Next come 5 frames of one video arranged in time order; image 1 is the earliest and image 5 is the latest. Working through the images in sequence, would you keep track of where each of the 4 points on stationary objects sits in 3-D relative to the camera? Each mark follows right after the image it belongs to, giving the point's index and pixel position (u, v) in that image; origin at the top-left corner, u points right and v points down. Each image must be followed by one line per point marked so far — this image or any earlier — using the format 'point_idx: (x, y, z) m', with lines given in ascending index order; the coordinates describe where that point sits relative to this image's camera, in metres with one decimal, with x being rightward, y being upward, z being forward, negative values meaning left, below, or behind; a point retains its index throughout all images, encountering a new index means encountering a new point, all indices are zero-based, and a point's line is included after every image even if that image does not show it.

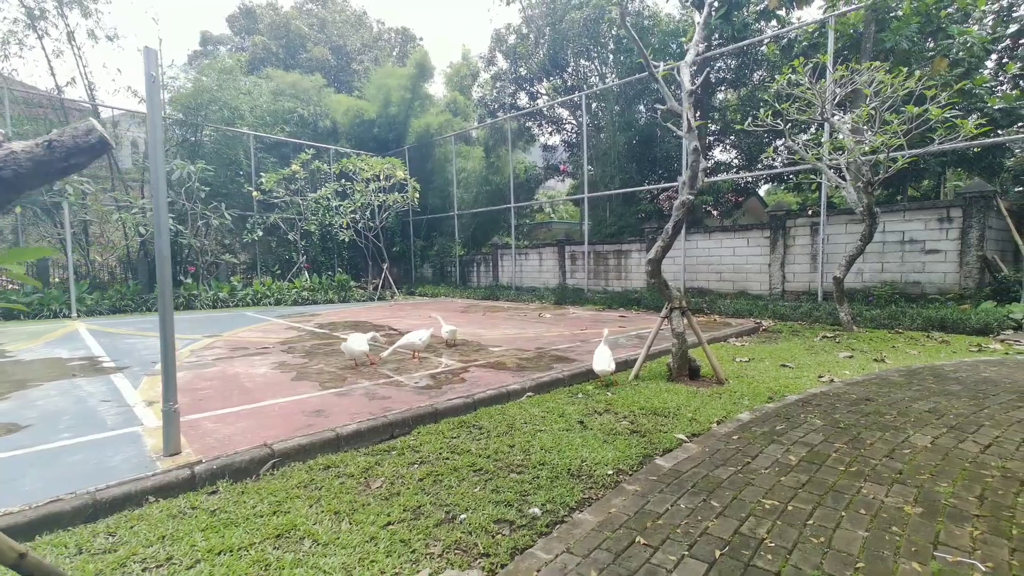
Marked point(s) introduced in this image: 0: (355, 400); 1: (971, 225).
0: (-1.1, -0.8, +3.2) m
1: (+6.9, +0.9, +6.7) m
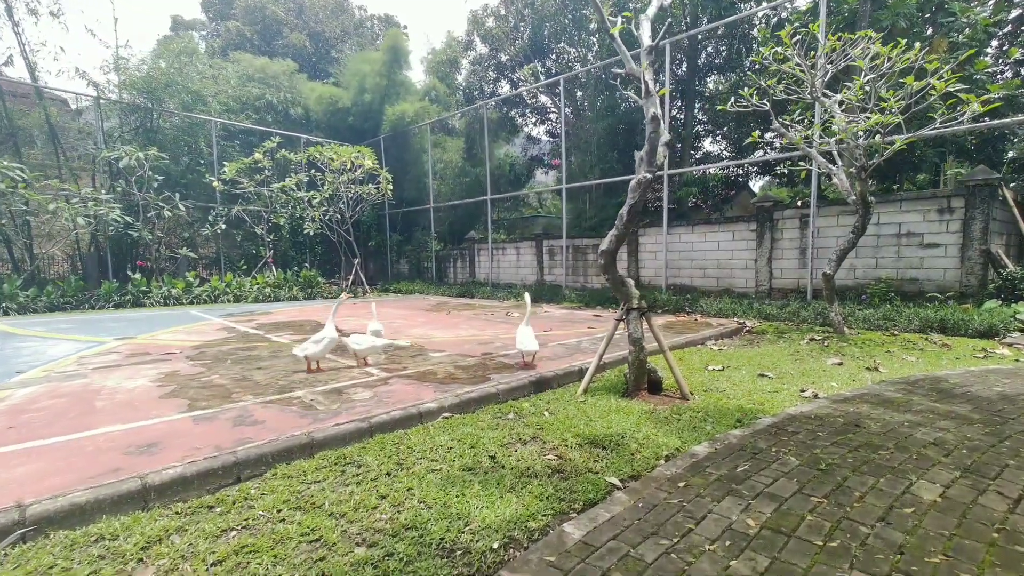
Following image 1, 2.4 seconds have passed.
0: (-1.7, -0.8, +2.5) m
1: (+6.3, +1.0, +6.1) m
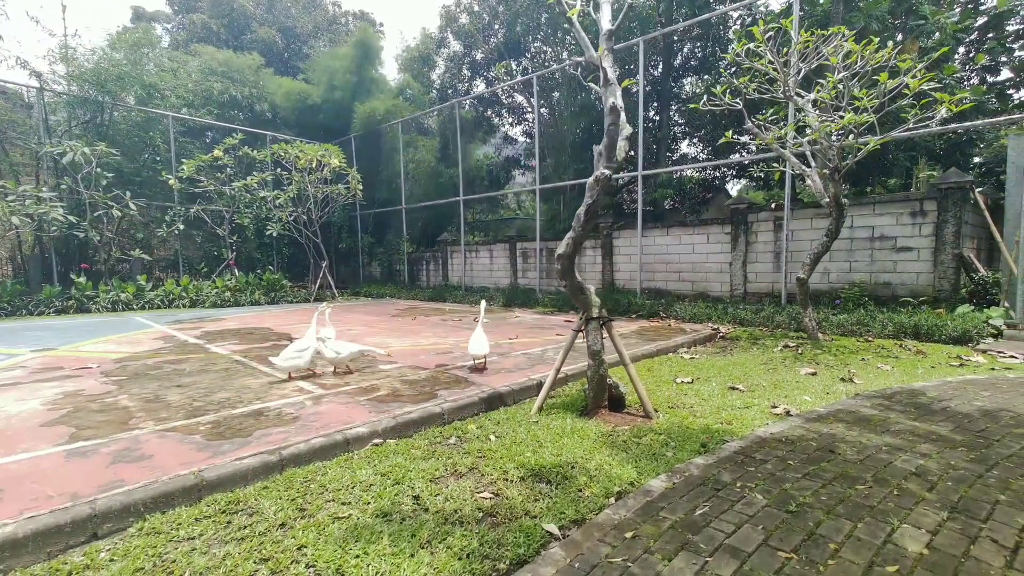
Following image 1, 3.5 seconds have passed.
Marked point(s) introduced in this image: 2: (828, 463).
0: (-2.0, -0.8, +2.1) m
1: (+5.8, +0.9, +6.0) m
2: (+1.5, -0.8, +2.2) m
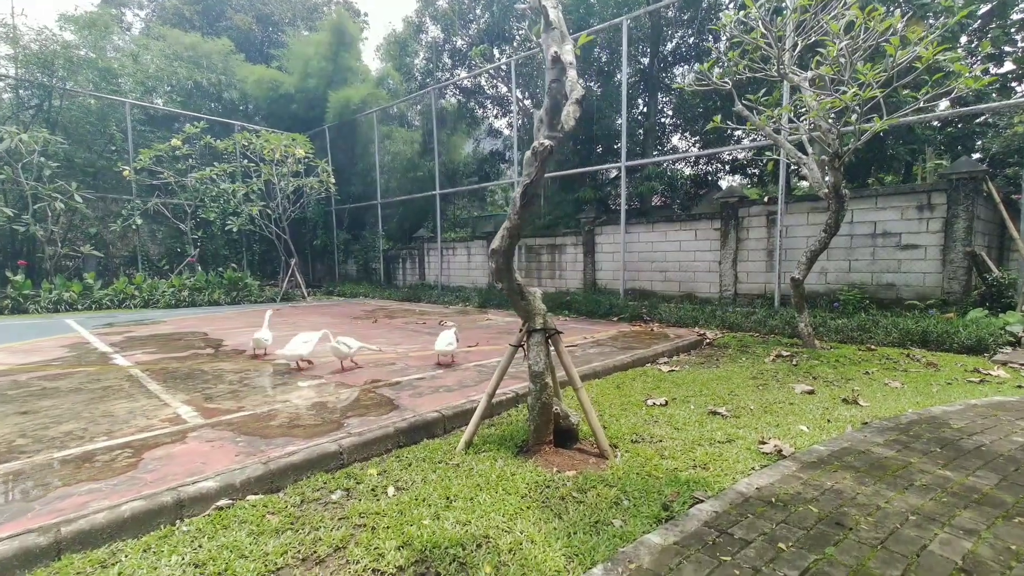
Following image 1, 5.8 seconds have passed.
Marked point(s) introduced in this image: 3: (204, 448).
0: (-2.5, -0.9, +1.4) m
1: (+5.4, +0.9, +5.4) m
2: (+1.1, -0.9, +1.5) m
3: (-1.6, -0.8, +2.3) m
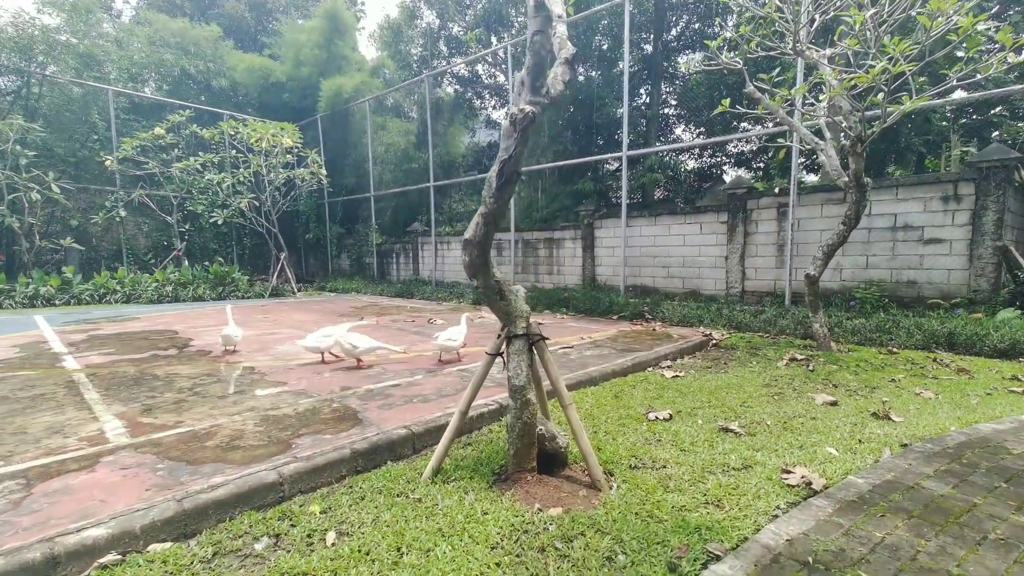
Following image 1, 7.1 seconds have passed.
0: (-2.6, -0.9, +1.1) m
1: (+5.3, +0.9, +4.9) m
2: (+1.0, -0.9, +1.1) m
3: (-1.7, -0.8, +1.9) m
